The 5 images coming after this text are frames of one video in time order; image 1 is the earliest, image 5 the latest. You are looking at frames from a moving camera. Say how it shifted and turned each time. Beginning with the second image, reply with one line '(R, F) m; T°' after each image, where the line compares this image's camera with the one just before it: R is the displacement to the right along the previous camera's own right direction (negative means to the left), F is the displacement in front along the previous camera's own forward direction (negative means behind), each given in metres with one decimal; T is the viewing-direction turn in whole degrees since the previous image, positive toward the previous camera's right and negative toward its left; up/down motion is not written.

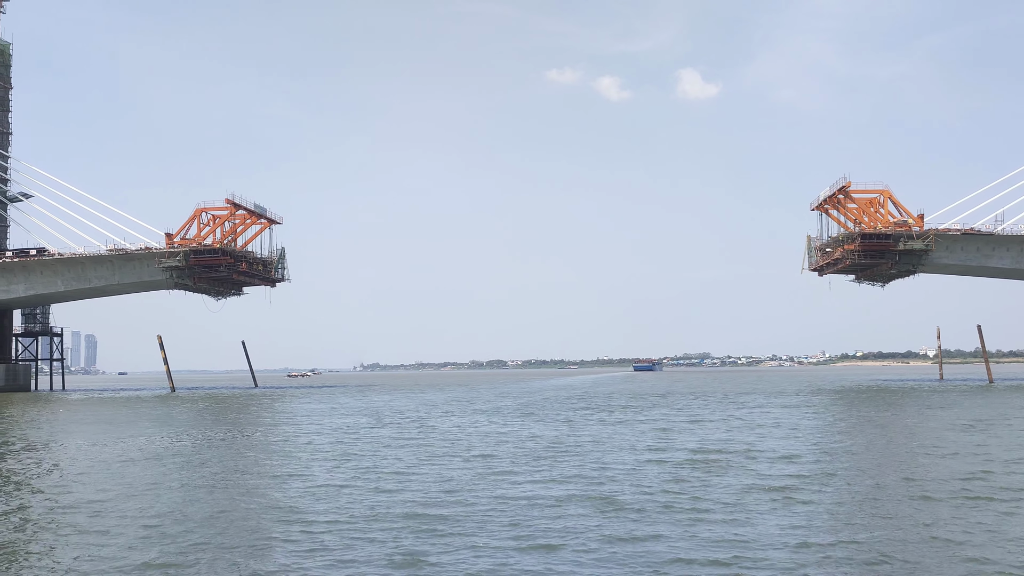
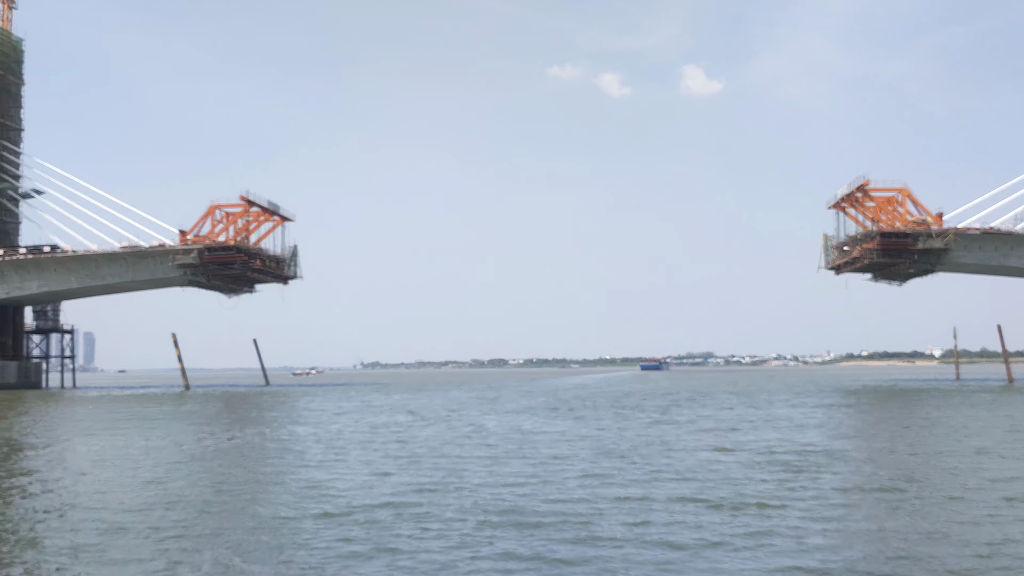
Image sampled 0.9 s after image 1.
(-0.7, +0.1) m; 0°
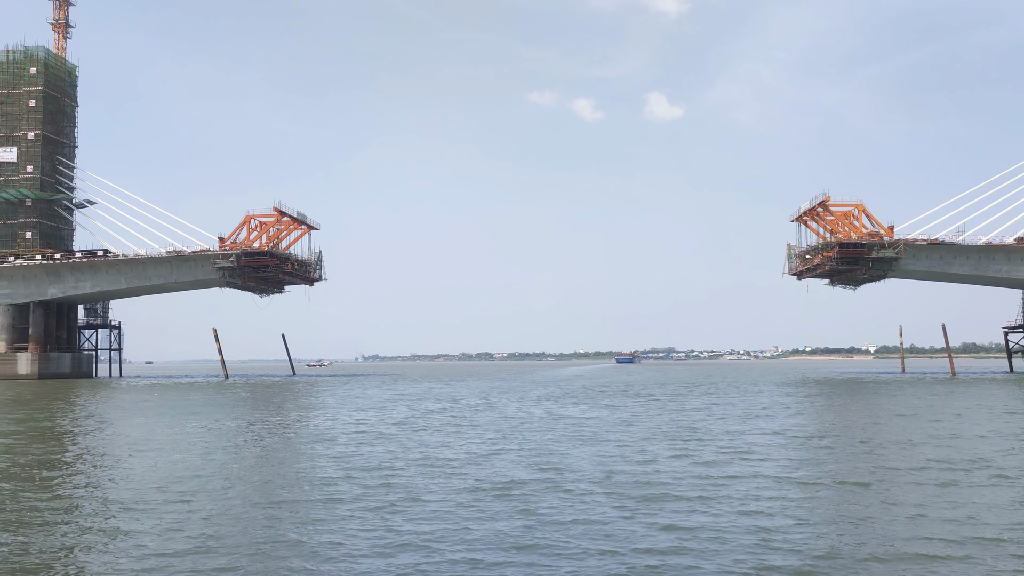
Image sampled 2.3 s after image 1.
(+0.7, -4.4) m; -1°
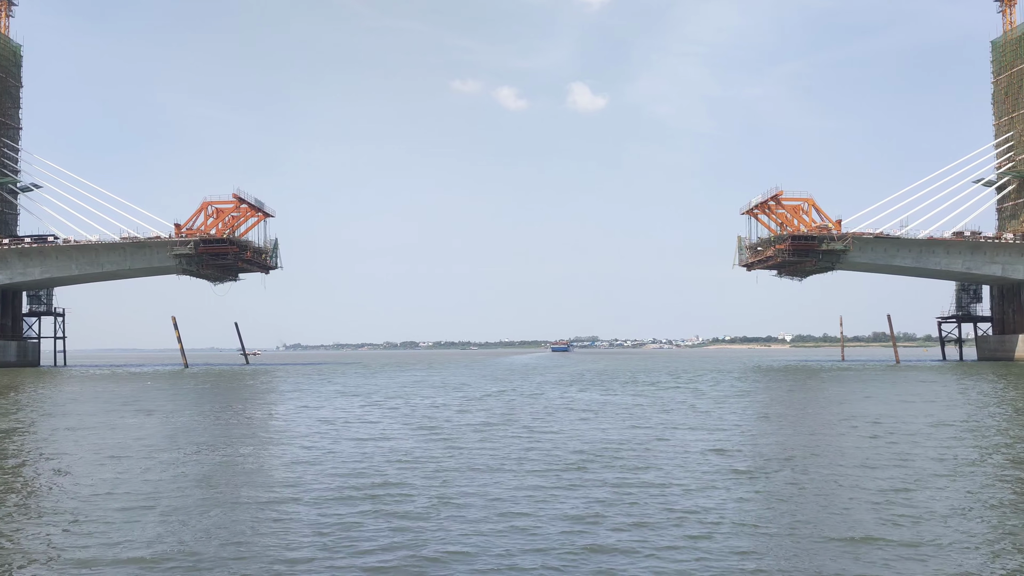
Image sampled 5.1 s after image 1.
(-0.3, -0.4) m; +4°
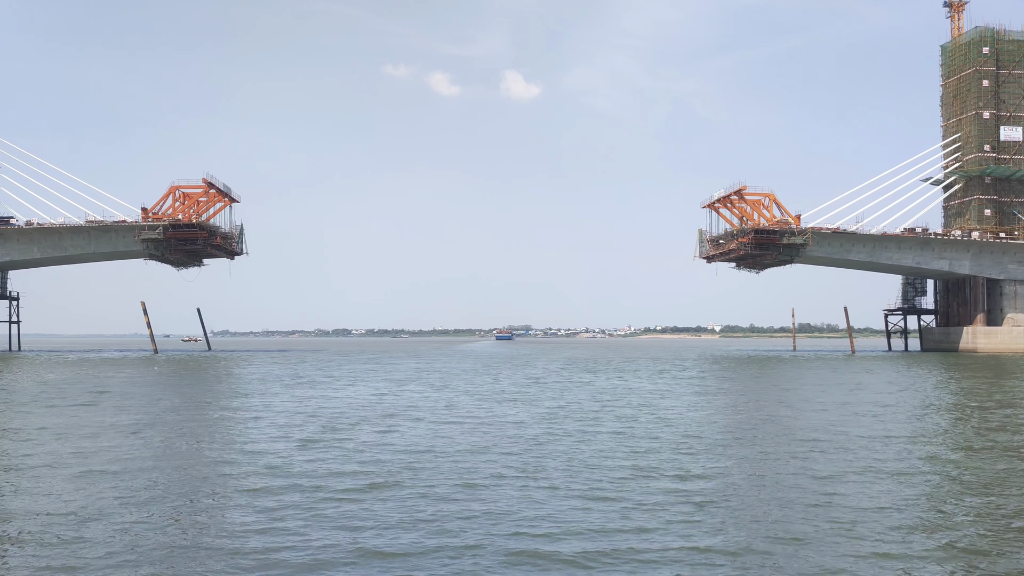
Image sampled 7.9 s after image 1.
(-0.2, -0.7) m; +3°
